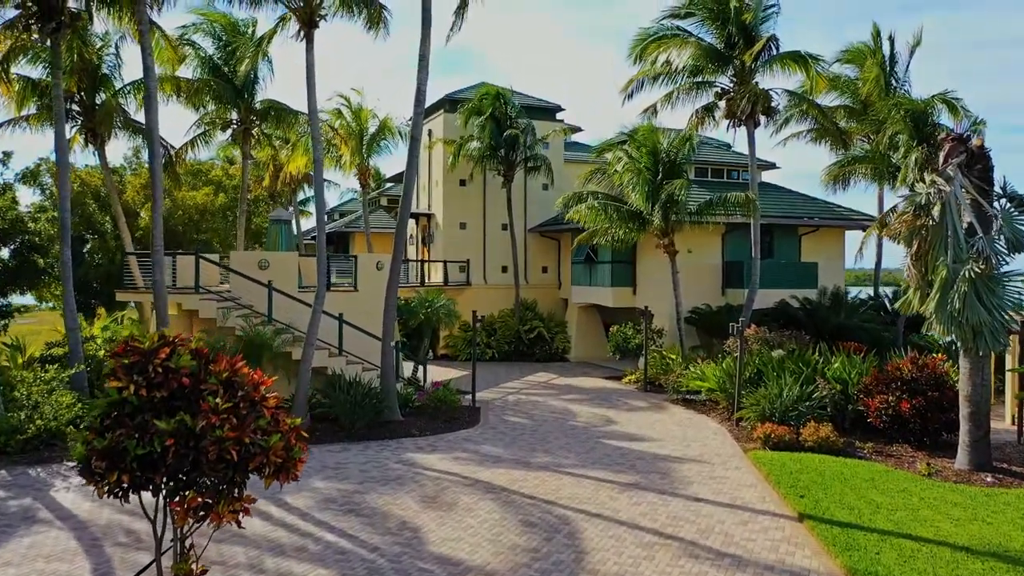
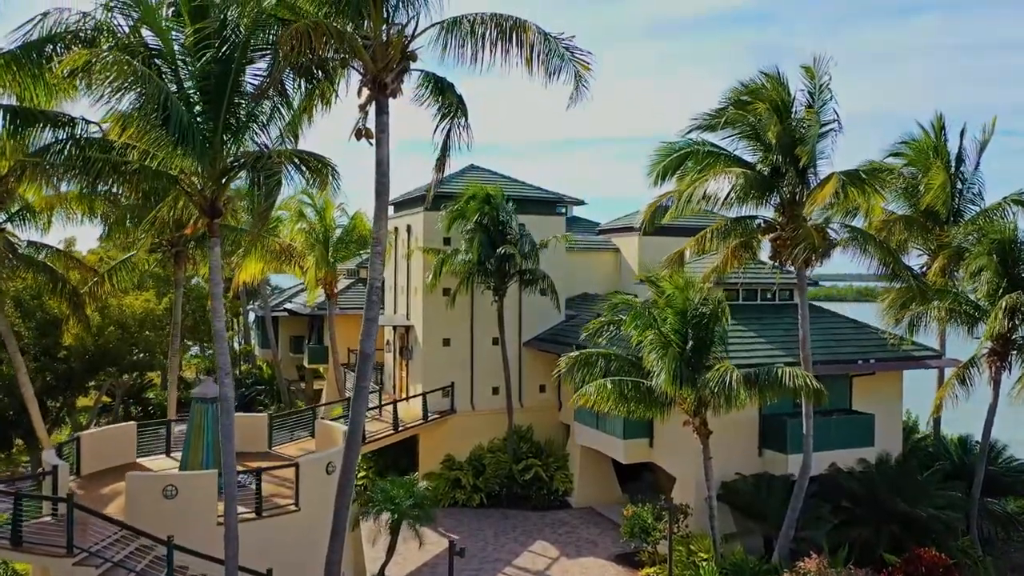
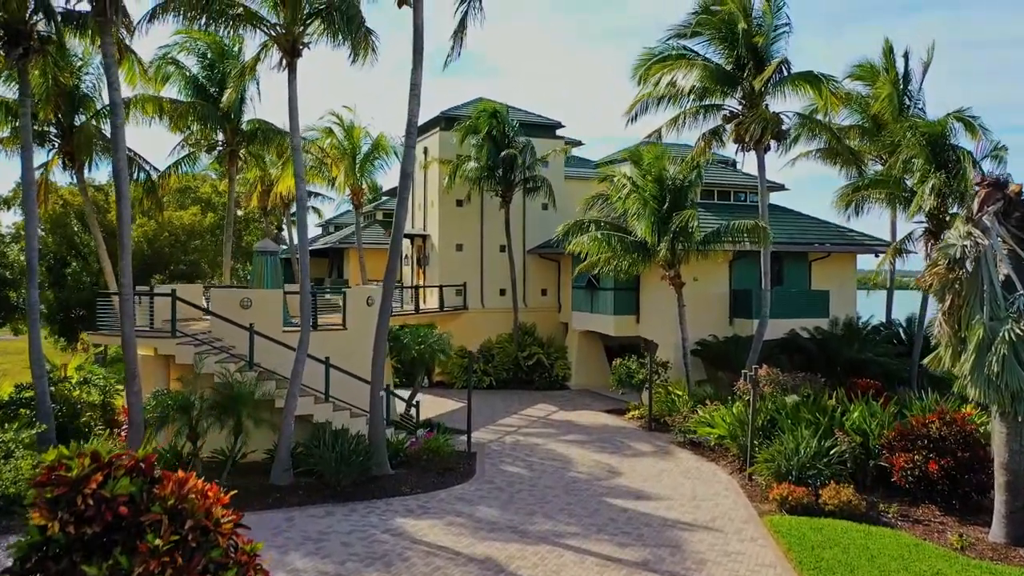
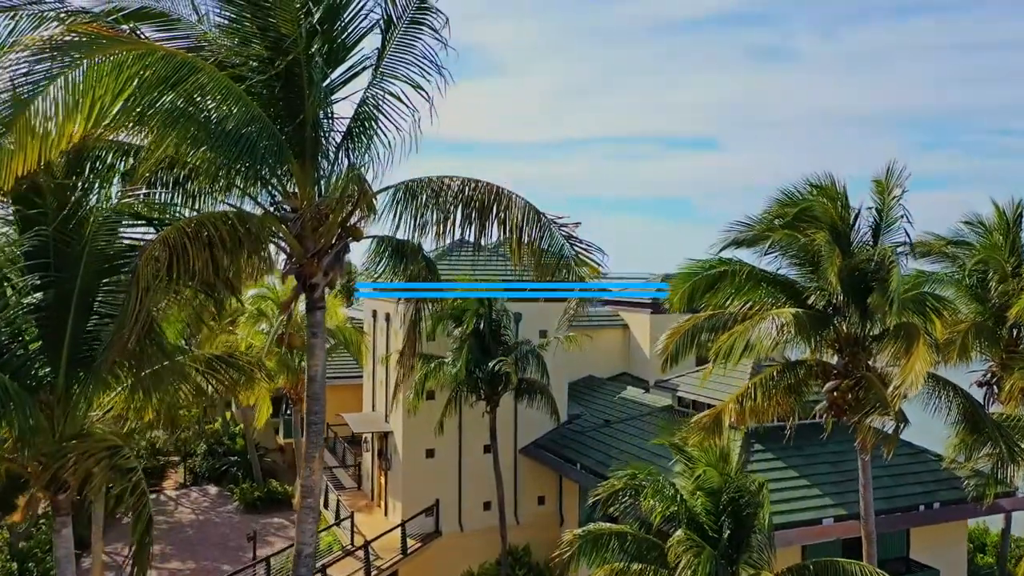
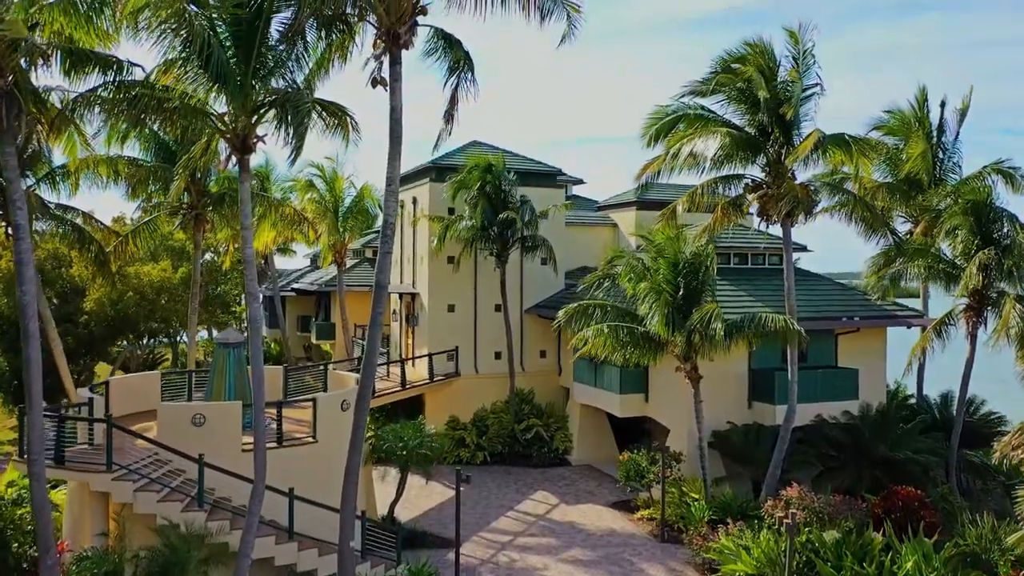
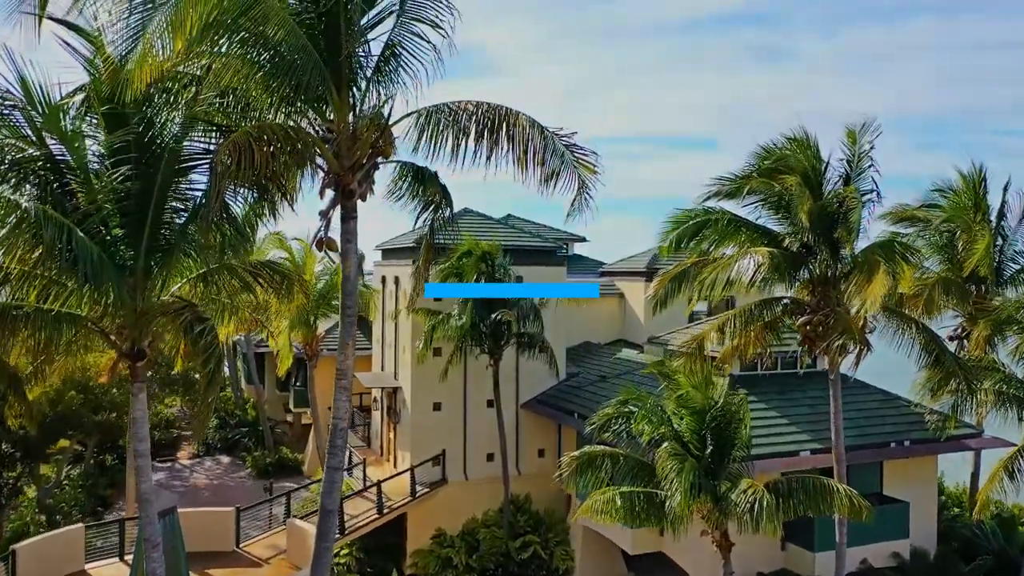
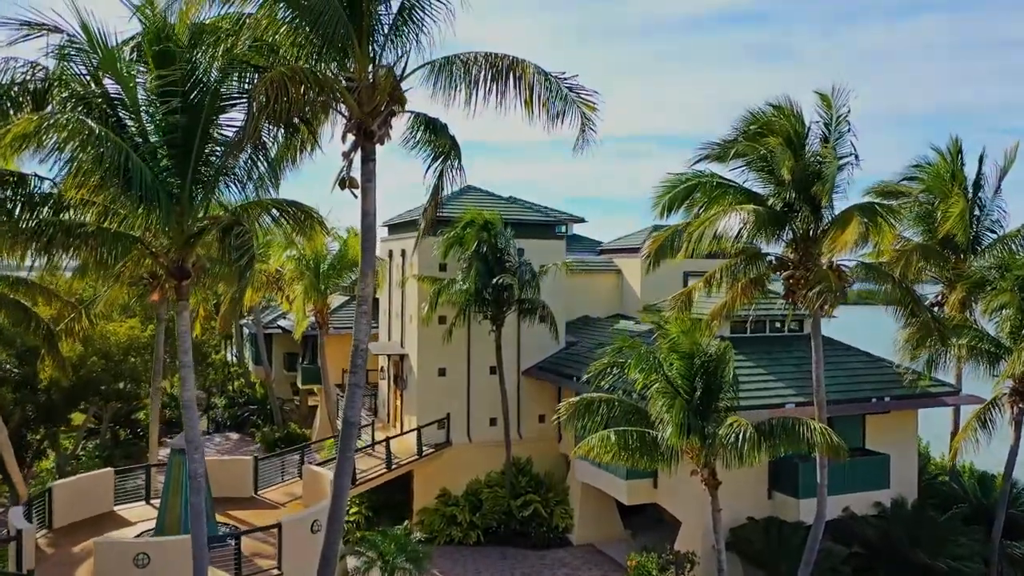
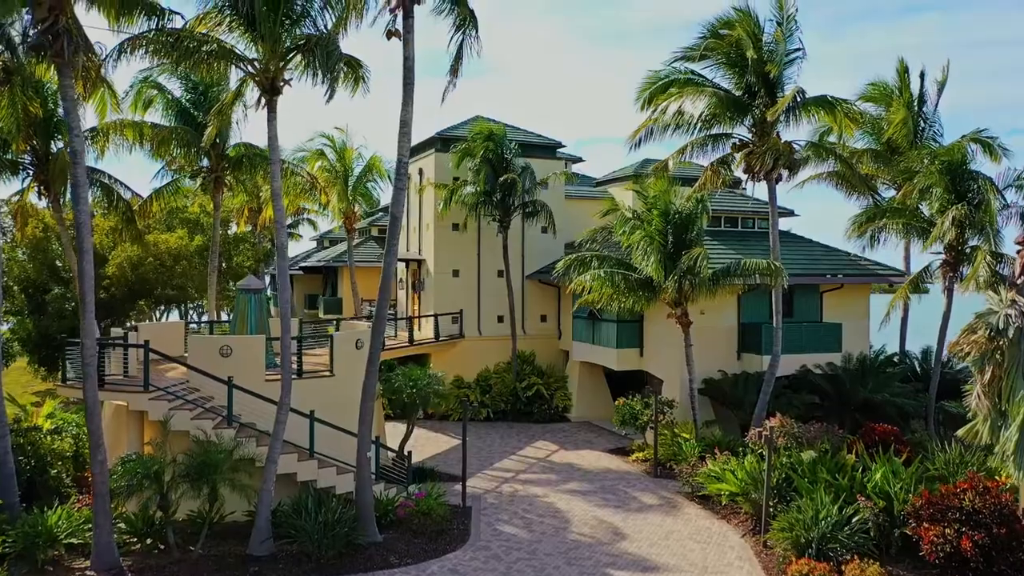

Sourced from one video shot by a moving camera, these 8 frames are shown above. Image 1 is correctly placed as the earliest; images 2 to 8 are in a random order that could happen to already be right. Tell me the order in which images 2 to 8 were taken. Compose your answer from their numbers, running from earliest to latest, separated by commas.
3, 8, 5, 2, 7, 6, 4
